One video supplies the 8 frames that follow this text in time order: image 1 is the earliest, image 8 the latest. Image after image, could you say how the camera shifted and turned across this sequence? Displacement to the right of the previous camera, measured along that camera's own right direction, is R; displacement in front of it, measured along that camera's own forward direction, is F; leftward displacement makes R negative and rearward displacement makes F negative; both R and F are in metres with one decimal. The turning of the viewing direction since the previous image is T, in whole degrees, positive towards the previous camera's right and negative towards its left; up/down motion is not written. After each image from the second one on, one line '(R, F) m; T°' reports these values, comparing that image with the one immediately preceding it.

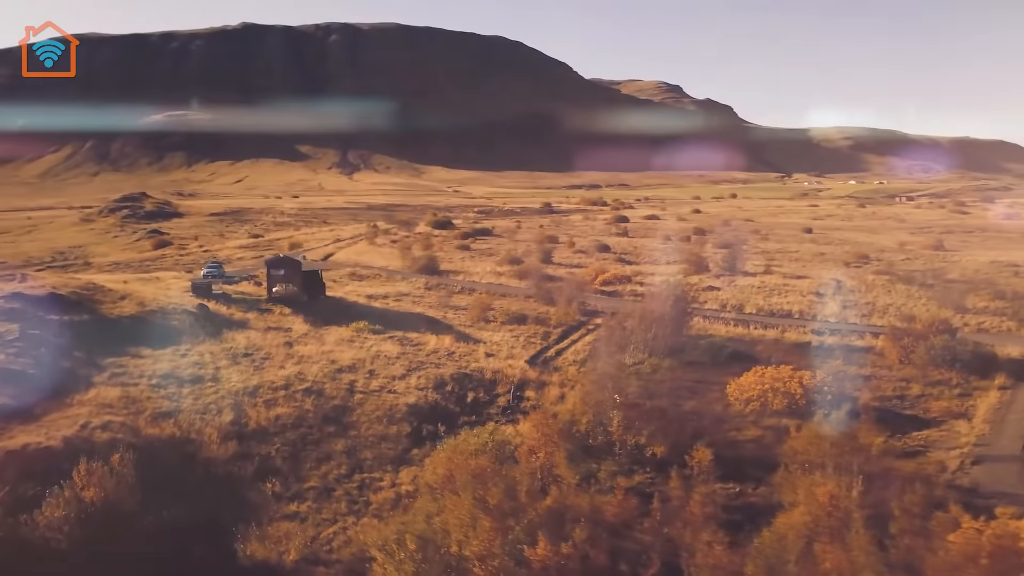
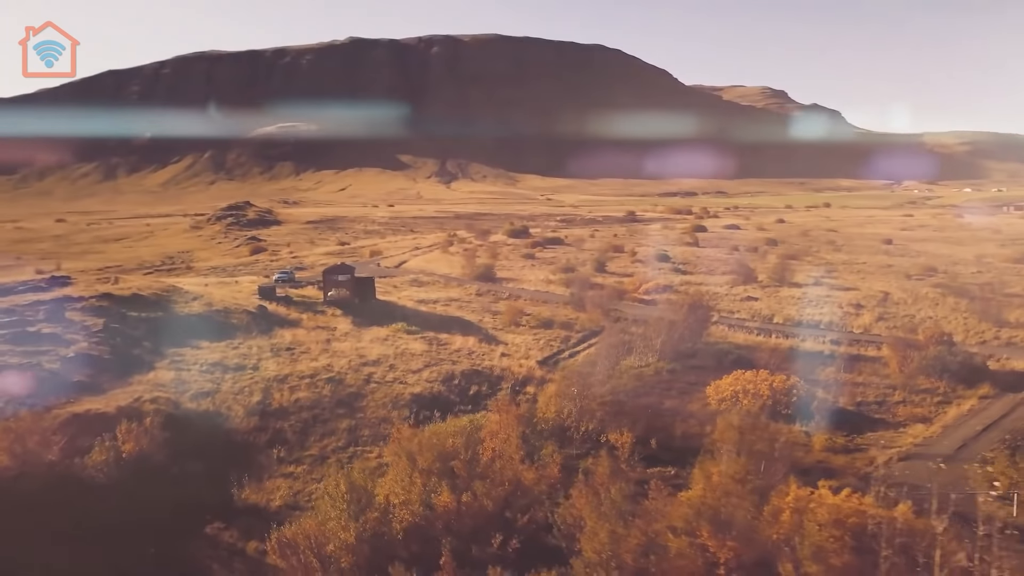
(+2.3, -2.1) m; -7°
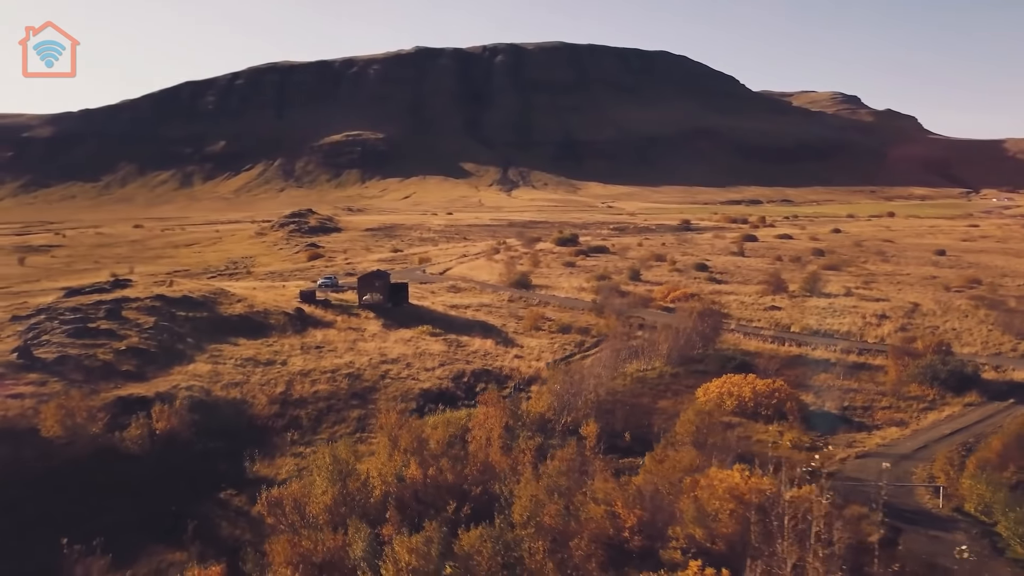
(+1.5, -1.6) m; -4°
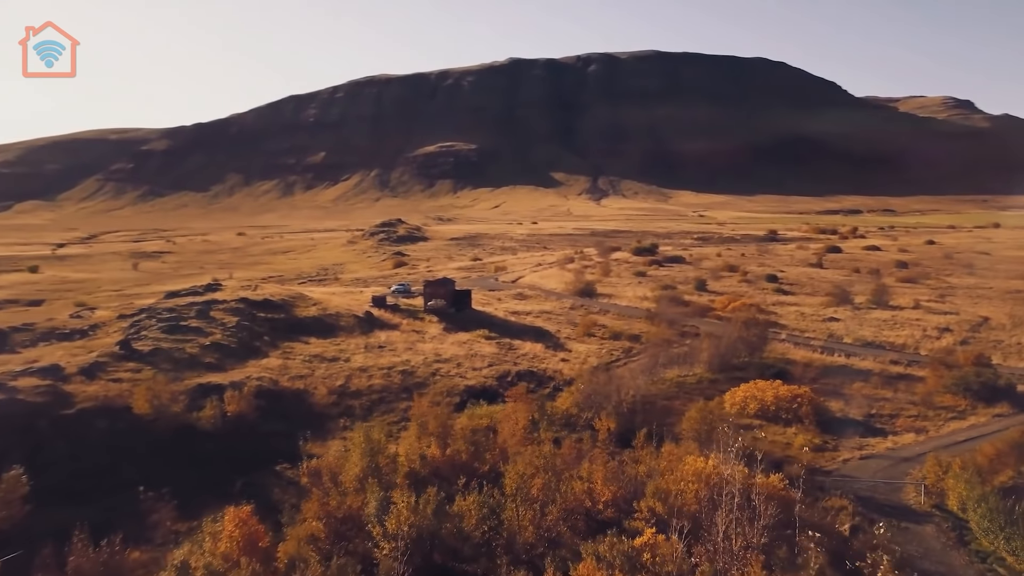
(+1.4, -1.7) m; -6°
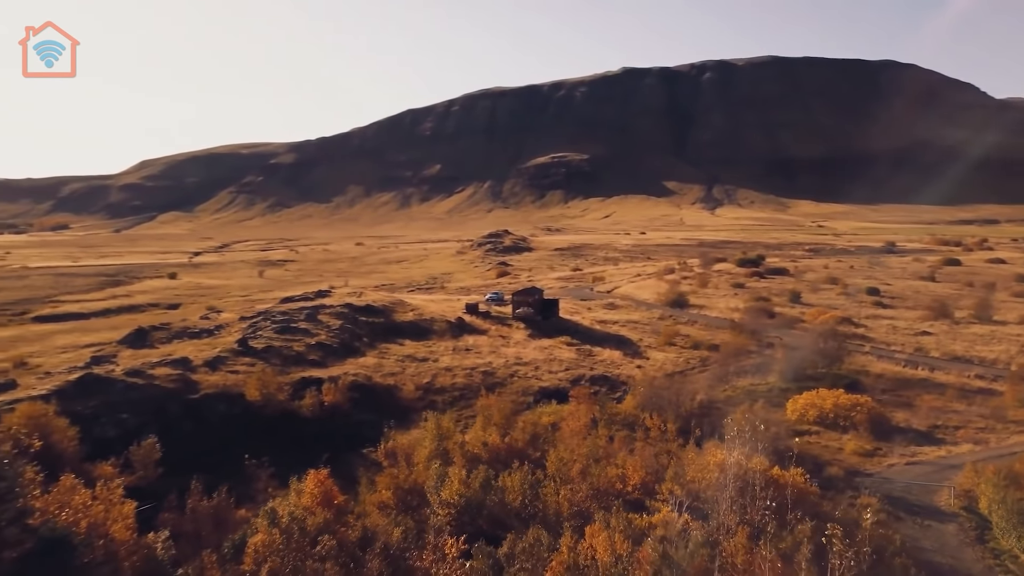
(+1.1, -1.7) m; -8°
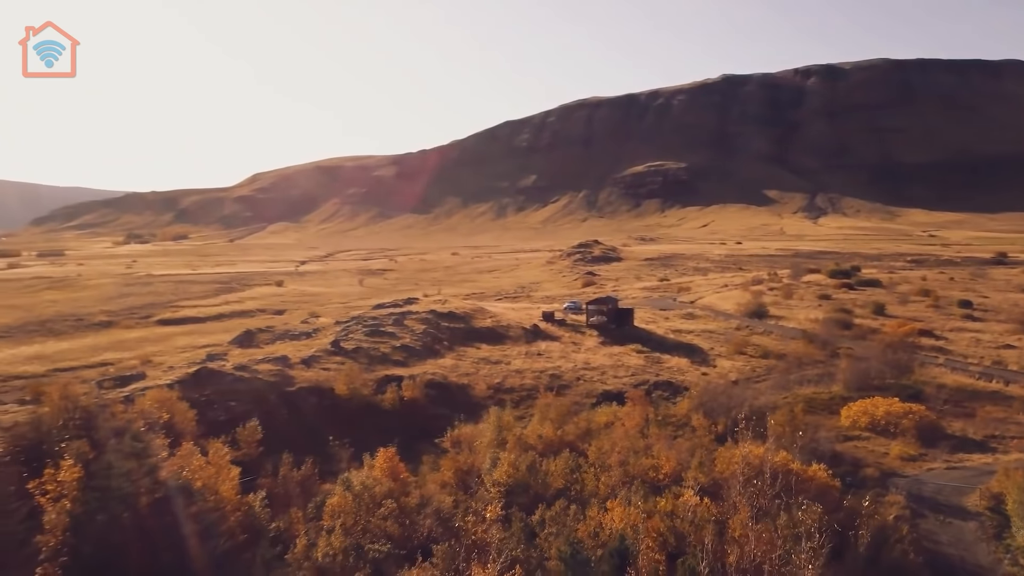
(+0.9, -1.8) m; -7°
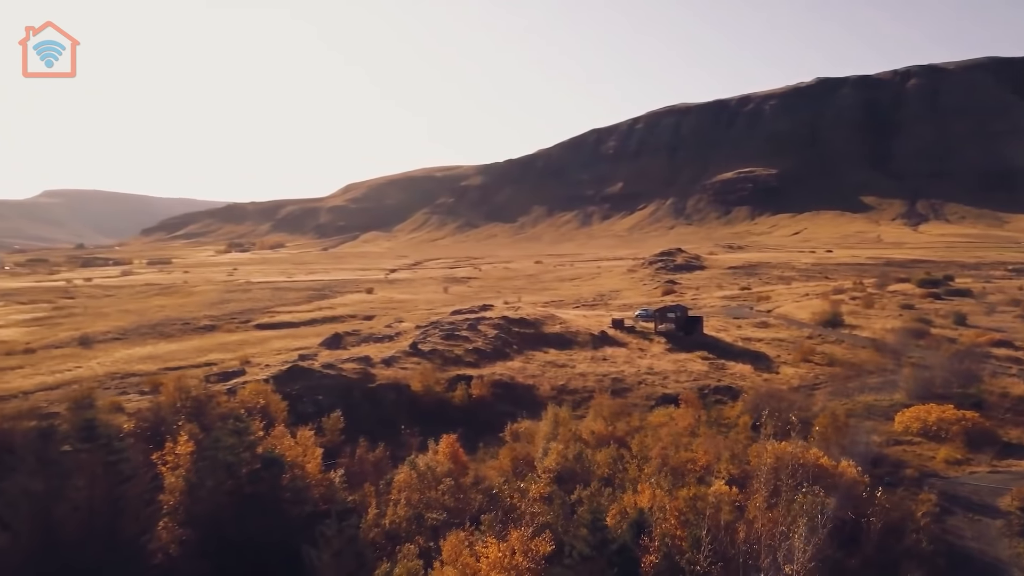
(+0.7, -1.7) m; -6°
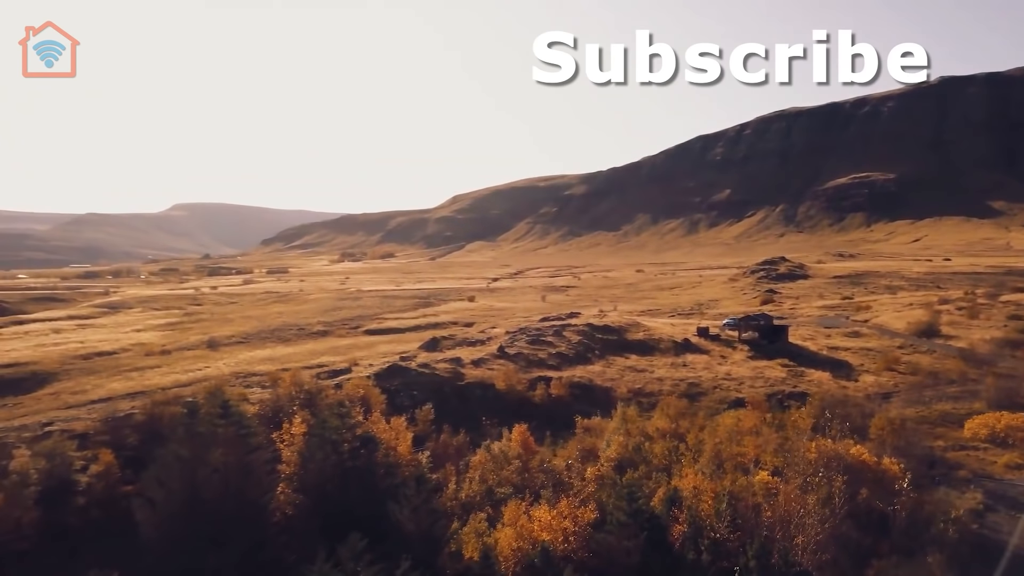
(+0.8, -2.1) m; -7°
